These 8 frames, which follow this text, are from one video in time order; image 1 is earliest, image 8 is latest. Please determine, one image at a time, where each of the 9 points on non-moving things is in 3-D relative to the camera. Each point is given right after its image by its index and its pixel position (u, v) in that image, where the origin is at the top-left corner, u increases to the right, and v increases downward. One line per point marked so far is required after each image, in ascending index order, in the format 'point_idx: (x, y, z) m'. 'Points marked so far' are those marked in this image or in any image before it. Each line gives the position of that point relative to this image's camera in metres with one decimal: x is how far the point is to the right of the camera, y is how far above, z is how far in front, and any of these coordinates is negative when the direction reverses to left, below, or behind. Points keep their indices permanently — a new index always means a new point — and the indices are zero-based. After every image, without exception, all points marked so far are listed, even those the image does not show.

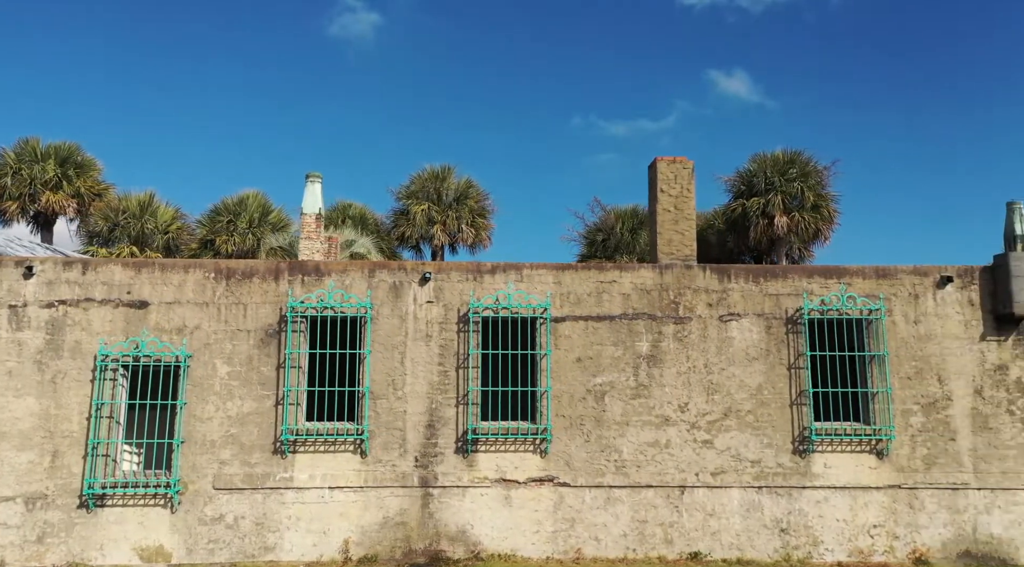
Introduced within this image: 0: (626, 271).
0: (+1.4, +0.2, +11.6) m
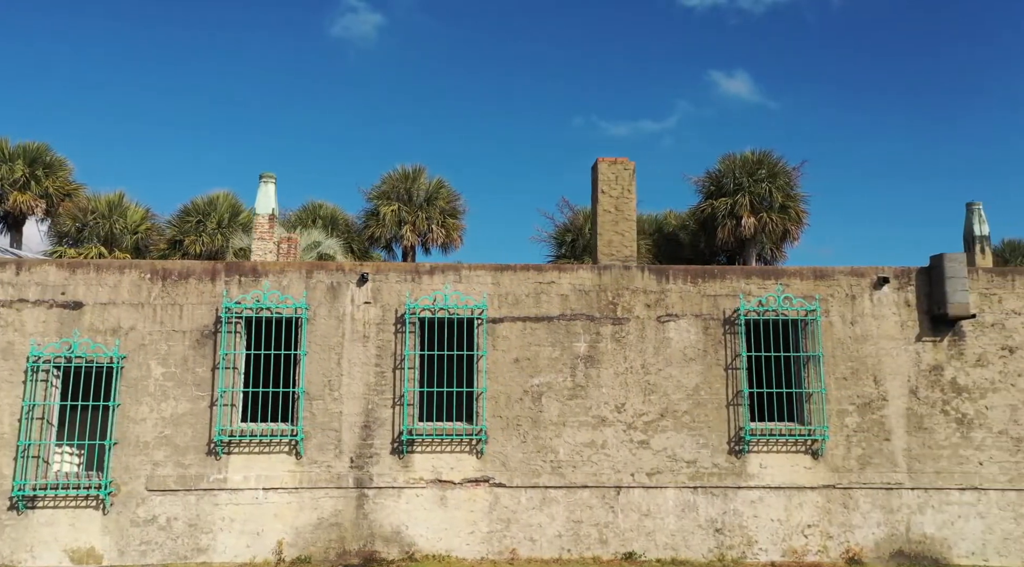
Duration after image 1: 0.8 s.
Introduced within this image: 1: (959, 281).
0: (+0.7, +0.1, +11.6) m
1: (+5.6, 0.0, +11.3) m
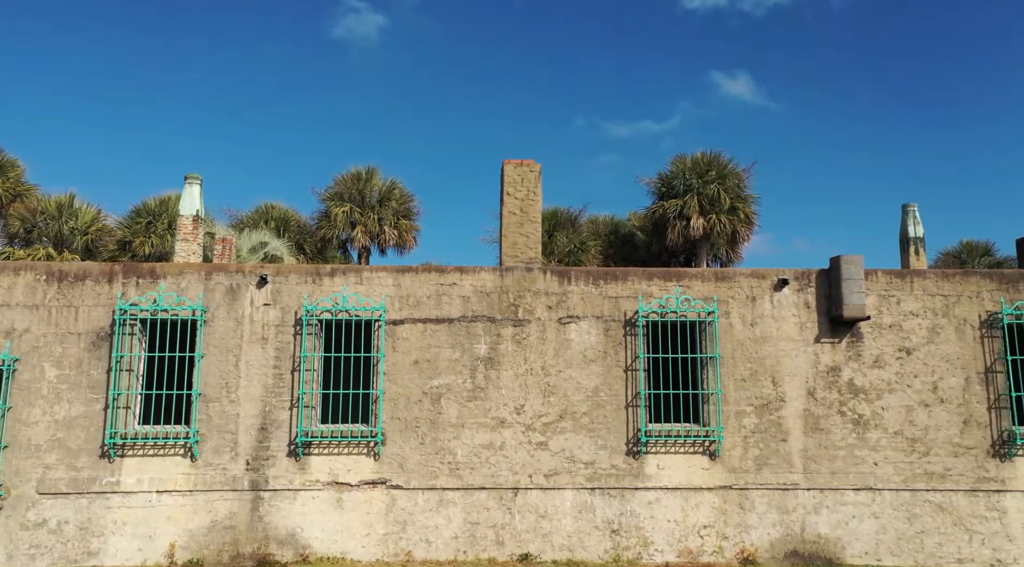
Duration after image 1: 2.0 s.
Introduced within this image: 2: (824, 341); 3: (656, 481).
0: (-0.6, +0.1, +11.6) m
1: (+4.3, 0.0, +11.4) m
2: (+4.0, -0.7, +11.6) m
3: (+1.8, -2.4, +11.2) m
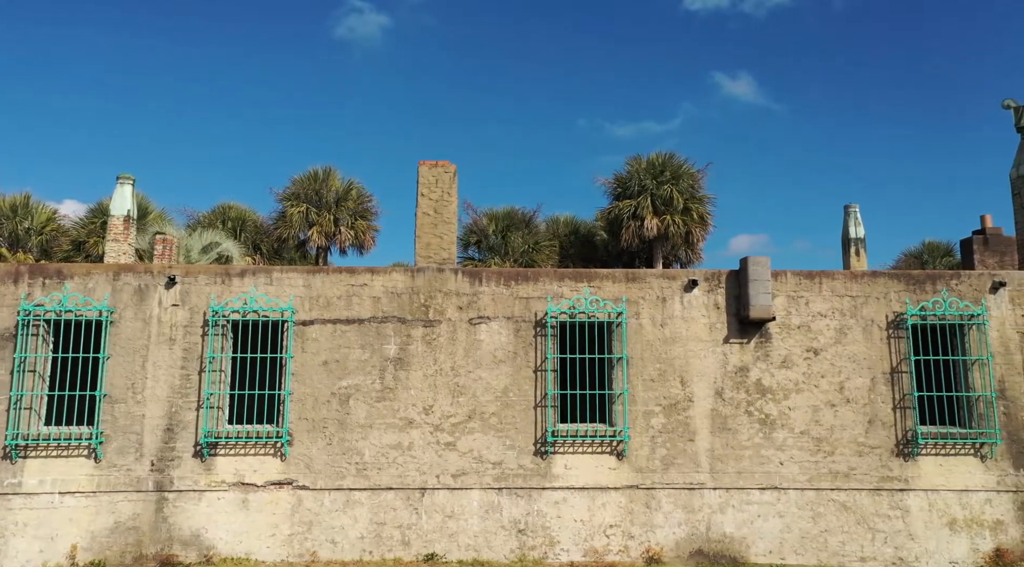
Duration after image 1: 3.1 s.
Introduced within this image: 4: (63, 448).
0: (-1.7, +0.1, +11.6) m
1: (+3.2, 0.0, +11.5) m
2: (+2.8, -0.7, +11.7) m
3: (+0.6, -2.4, +11.2) m
4: (-5.3, -2.0, +10.8) m
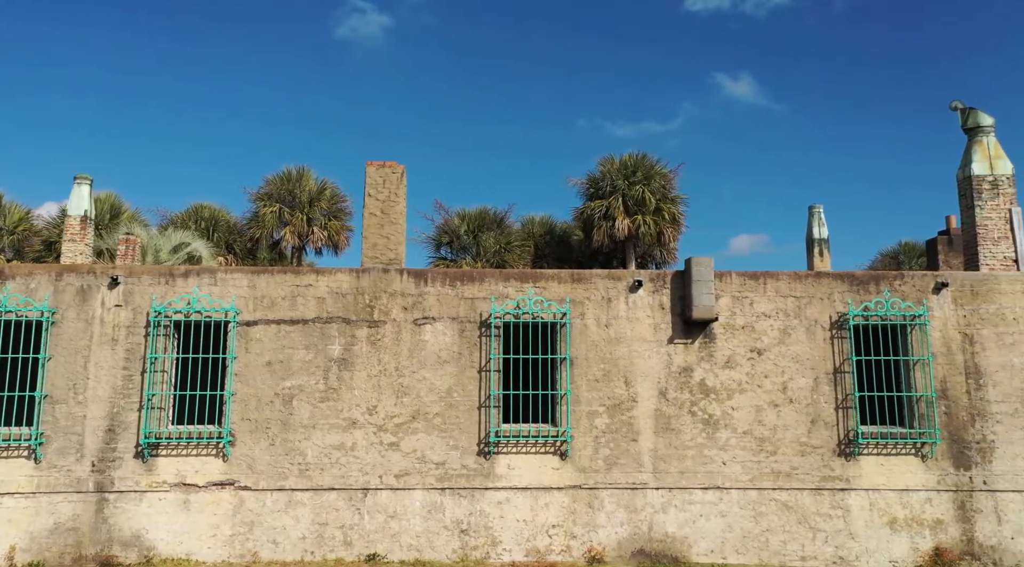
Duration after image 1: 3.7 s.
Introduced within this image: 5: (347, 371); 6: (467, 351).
0: (-2.4, +0.1, +11.6) m
1: (+2.5, 0.0, +11.6) m
2: (+2.1, -0.7, +11.7) m
3: (-0.1, -2.4, +11.3) m
4: (-6.0, -2.0, +10.8) m
5: (-2.1, -1.1, +11.4) m
6: (-0.6, -0.9, +11.6) m
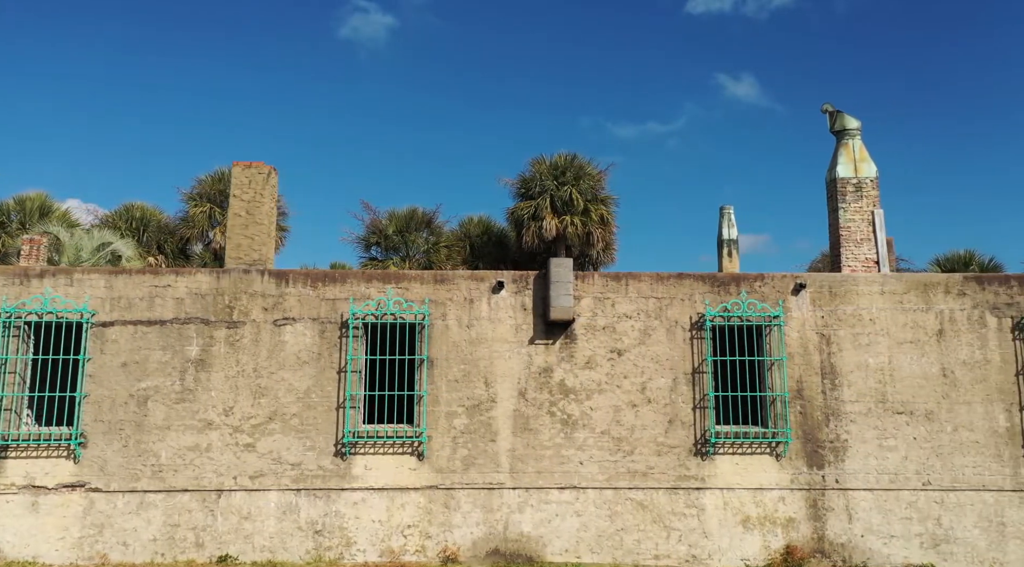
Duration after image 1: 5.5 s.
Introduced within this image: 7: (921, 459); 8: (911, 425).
0: (-4.2, +0.1, +11.6) m
1: (+0.7, 0.0, +11.7) m
2: (+0.3, -0.8, +11.8) m
3: (-1.9, -2.5, +11.3) m
4: (-7.8, -2.0, +10.6) m
5: (-3.9, -1.1, +11.4) m
6: (-2.4, -0.9, +11.6) m
7: (+5.2, -2.2, +11.6) m
8: (+5.1, -1.8, +11.6) m
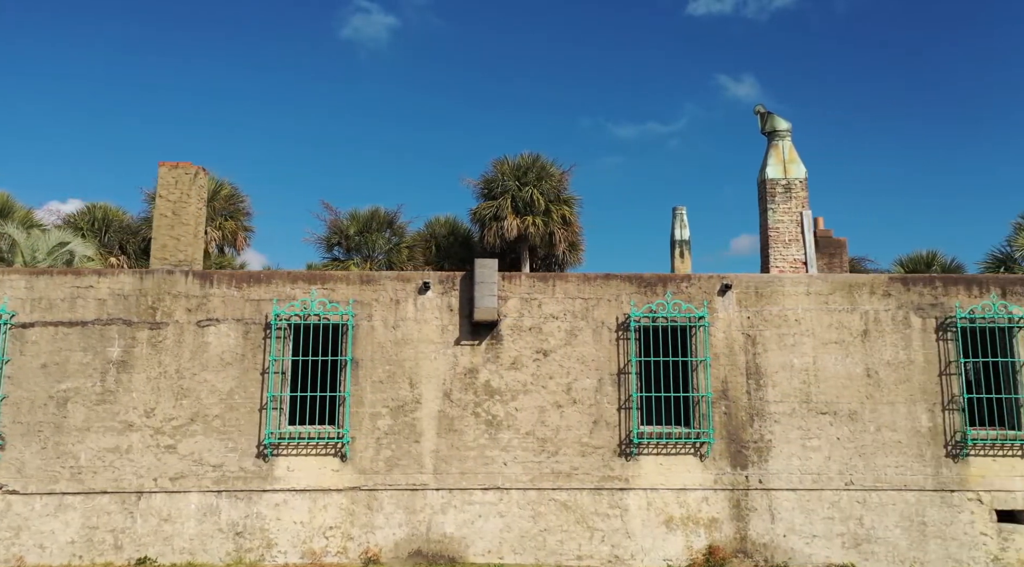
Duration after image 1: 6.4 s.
0: (-5.2, +0.1, +11.5) m
1: (-0.3, 0.0, +11.6) m
2: (-0.6, -0.8, +11.8) m
3: (-2.8, -2.5, +11.2) m
4: (-8.7, -2.0, +10.5) m
5: (-4.8, -1.1, +11.3) m
6: (-3.3, -0.9, +11.6) m
7: (+4.2, -2.2, +11.6) m
8: (+4.1, -1.8, +11.7) m
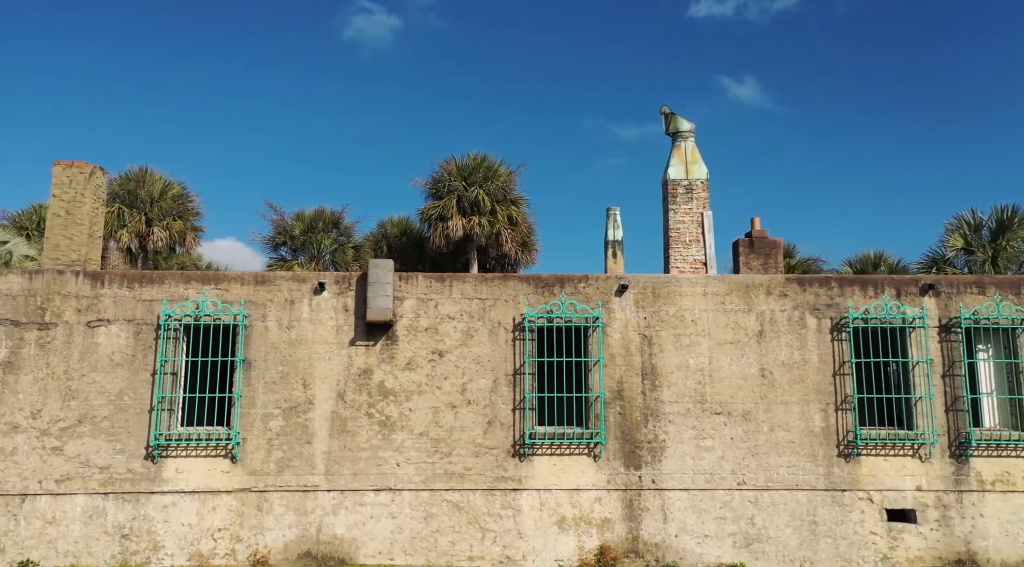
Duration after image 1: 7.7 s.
0: (-6.5, +0.1, +11.4) m
1: (-1.6, 0.0, +11.6) m
2: (-2.0, -0.8, +11.8) m
3: (-4.2, -2.5, +11.2) m
4: (-10.1, -2.0, +10.3) m
5: (-6.2, -1.1, +11.2) m
6: (-4.7, -0.9, +11.5) m
7: (+2.9, -2.2, +11.6) m
8: (+2.8, -1.8, +11.7) m
